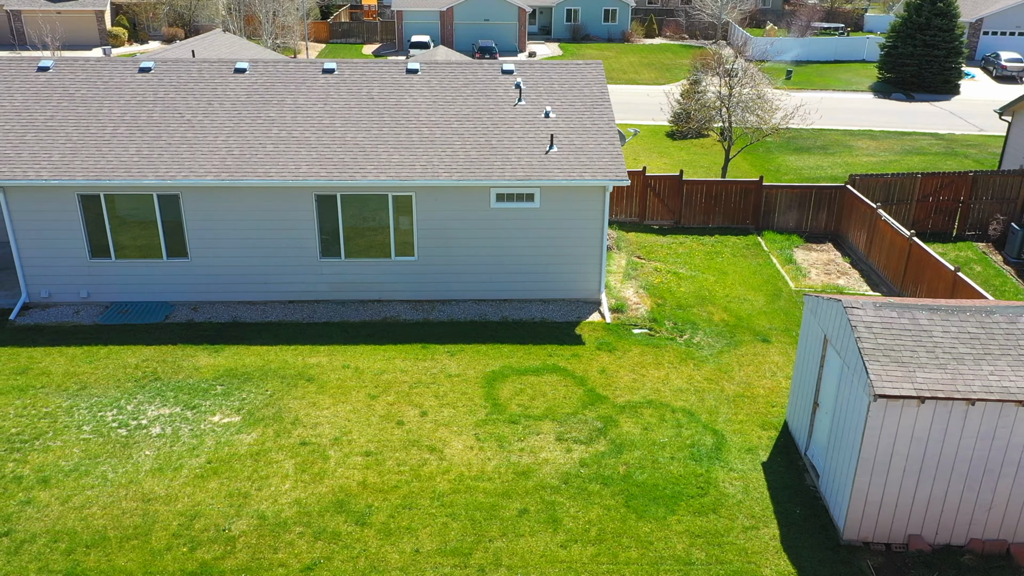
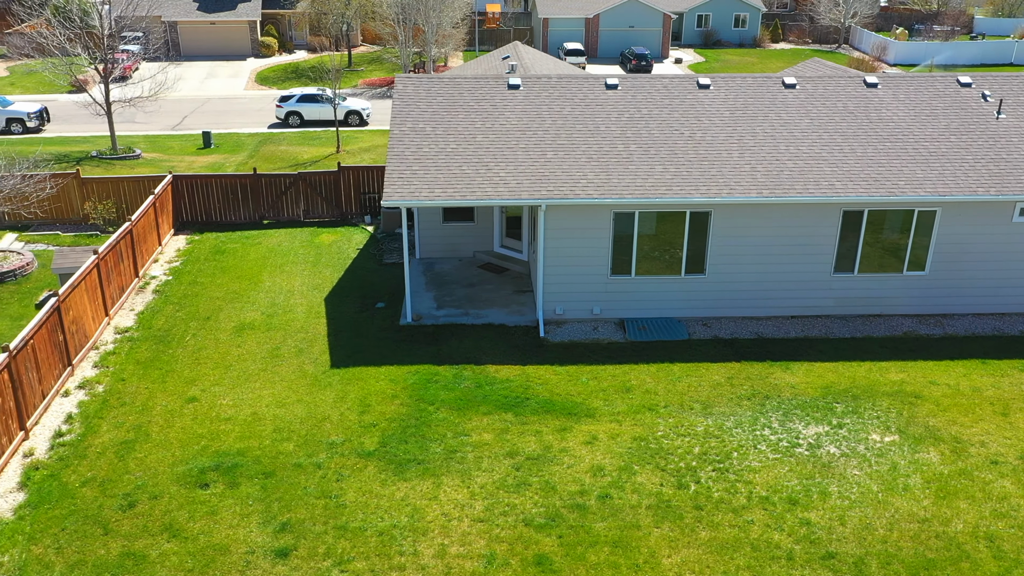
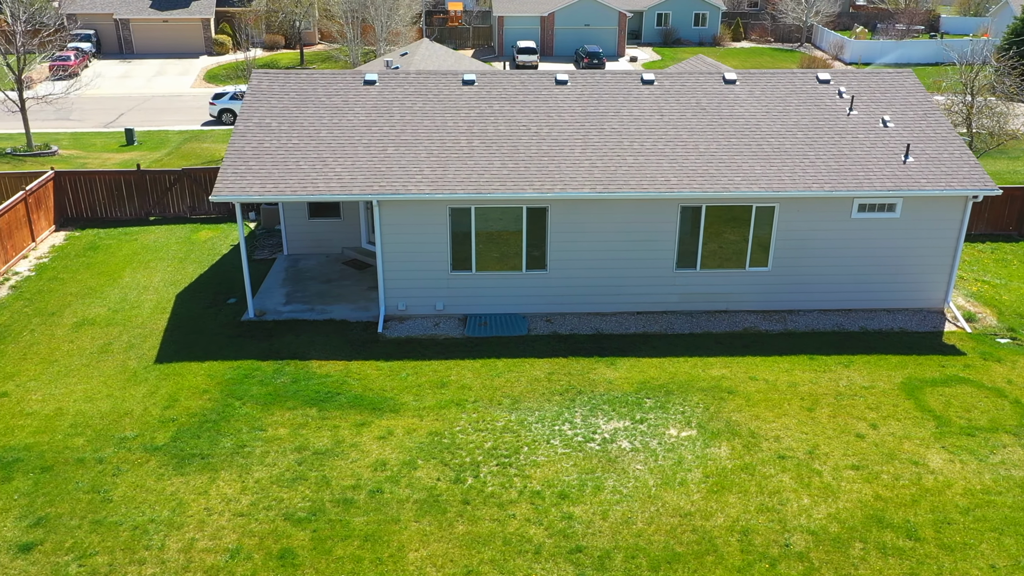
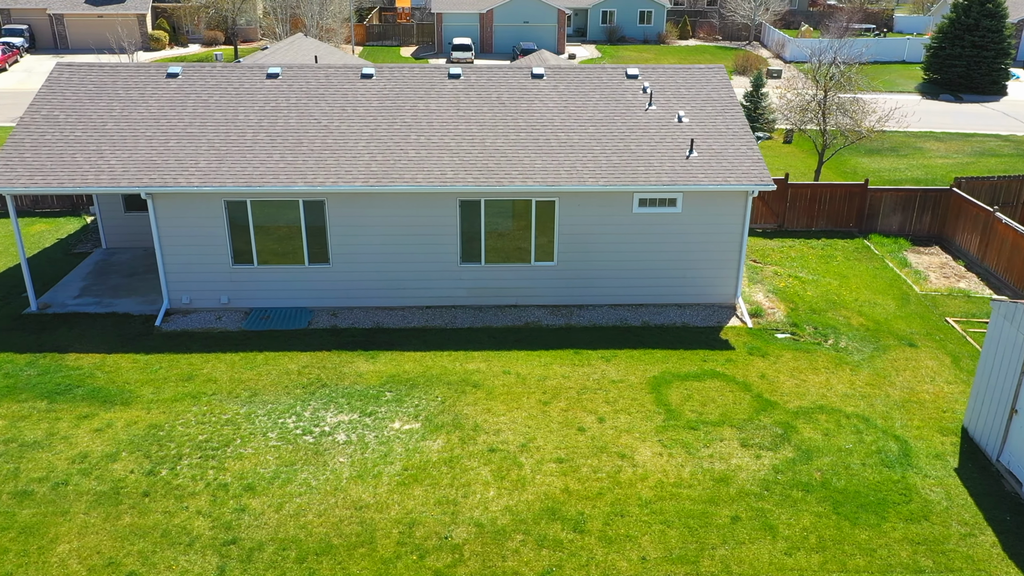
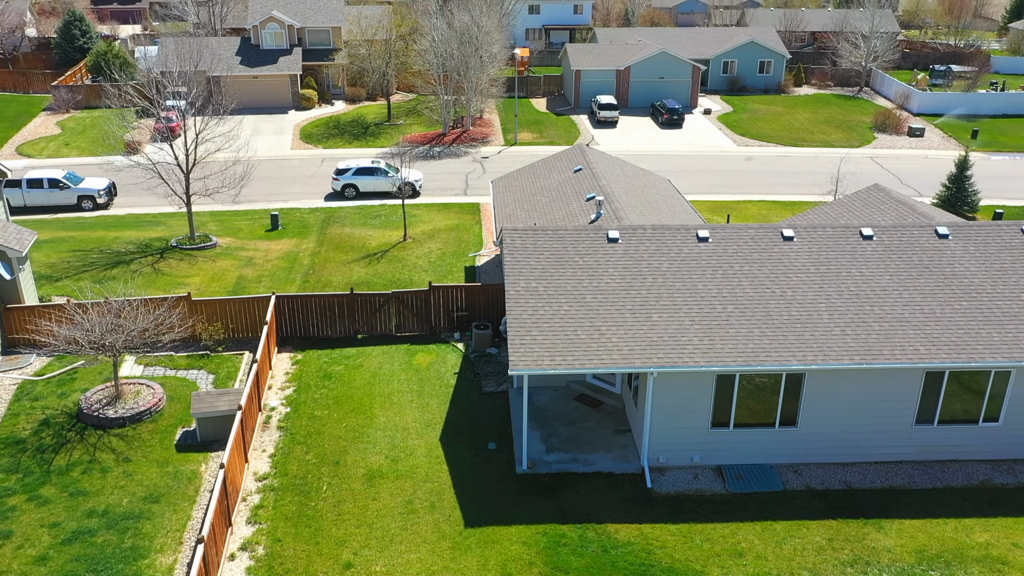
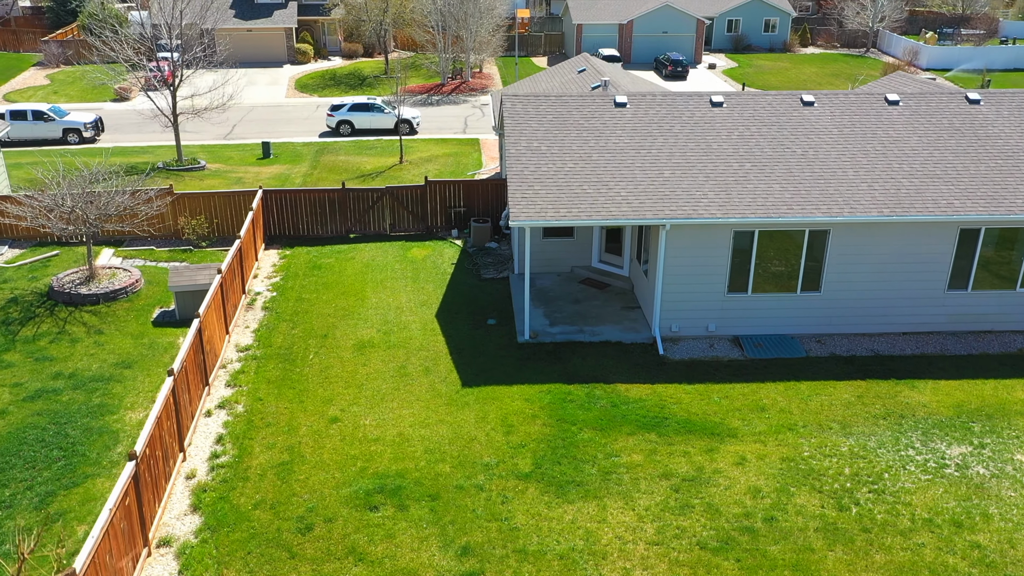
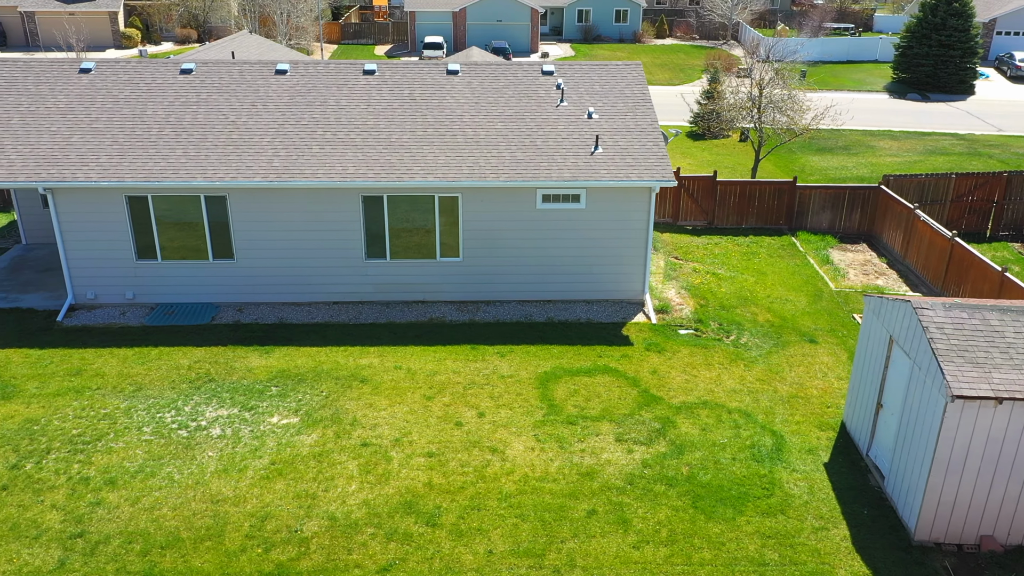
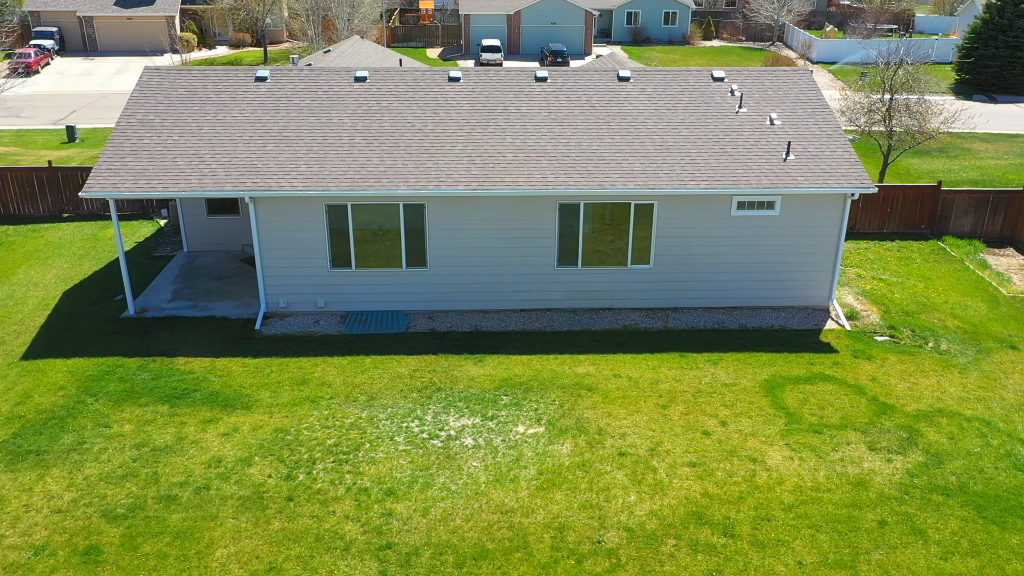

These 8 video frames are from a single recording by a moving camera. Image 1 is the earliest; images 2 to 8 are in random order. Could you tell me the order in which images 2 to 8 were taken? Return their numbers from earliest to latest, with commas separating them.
7, 4, 8, 3, 2, 6, 5
